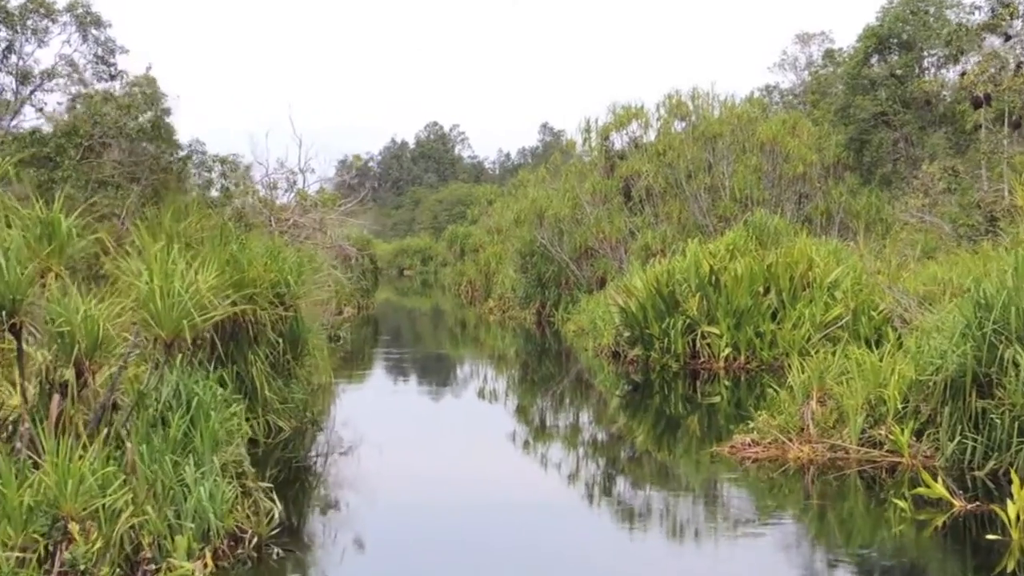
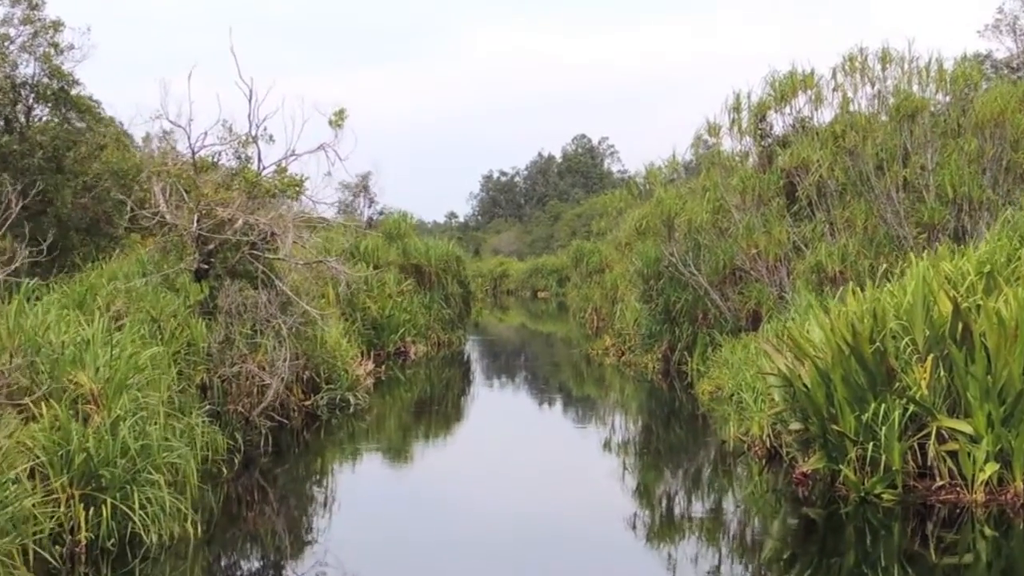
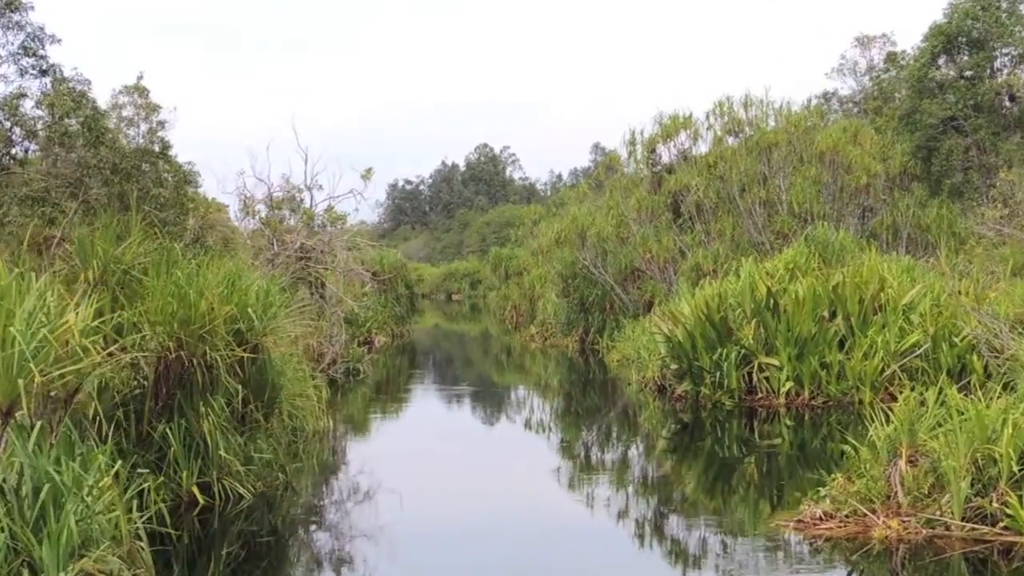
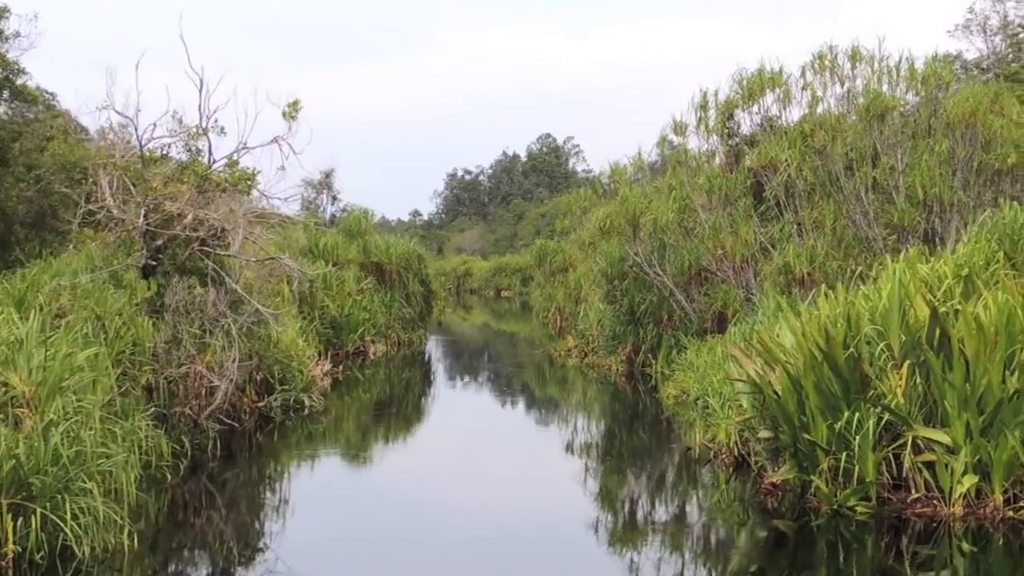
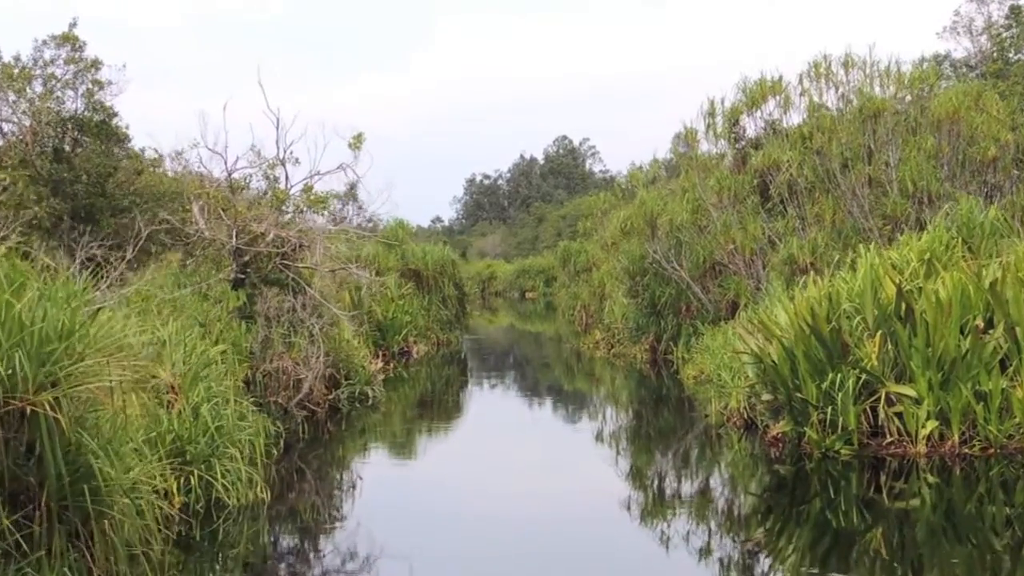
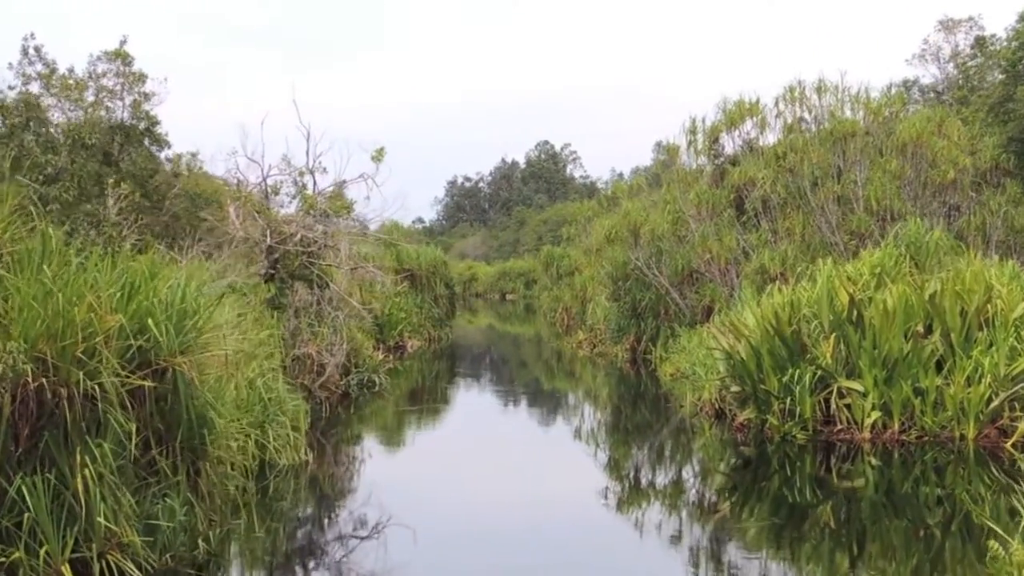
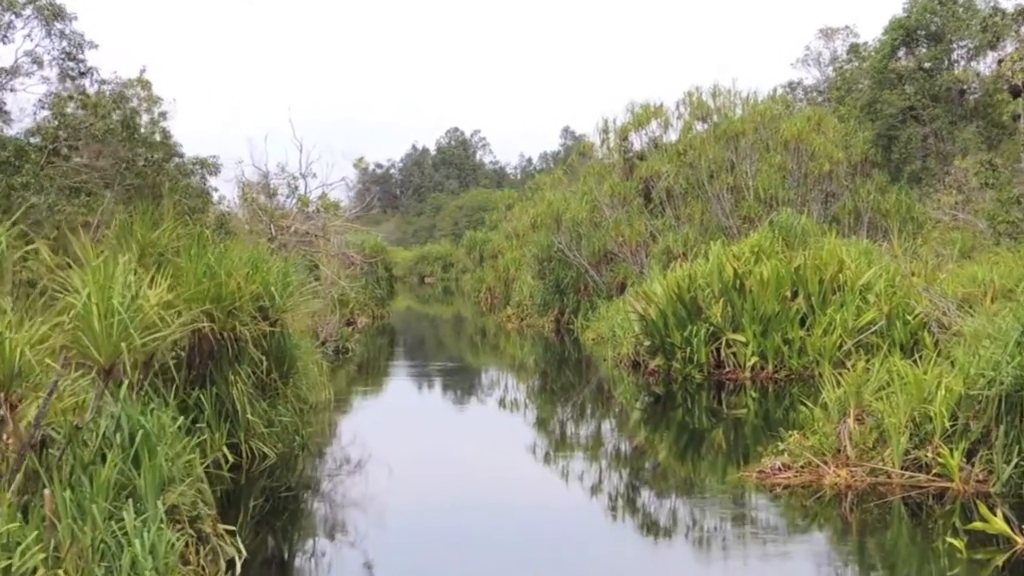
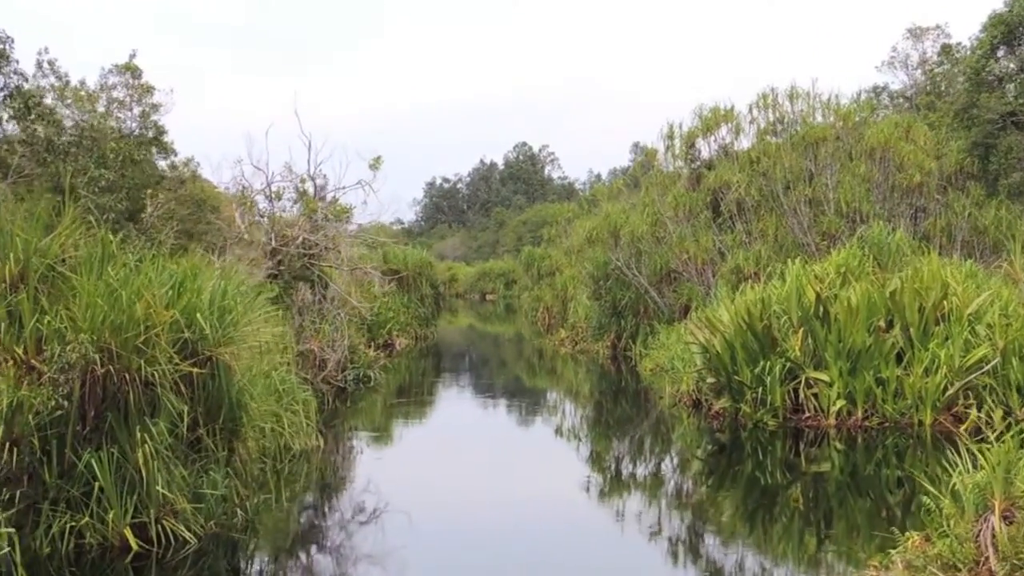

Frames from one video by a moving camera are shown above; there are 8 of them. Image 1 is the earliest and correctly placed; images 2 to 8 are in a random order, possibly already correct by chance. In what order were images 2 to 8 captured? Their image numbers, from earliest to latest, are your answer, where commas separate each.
7, 3, 8, 6, 5, 2, 4
